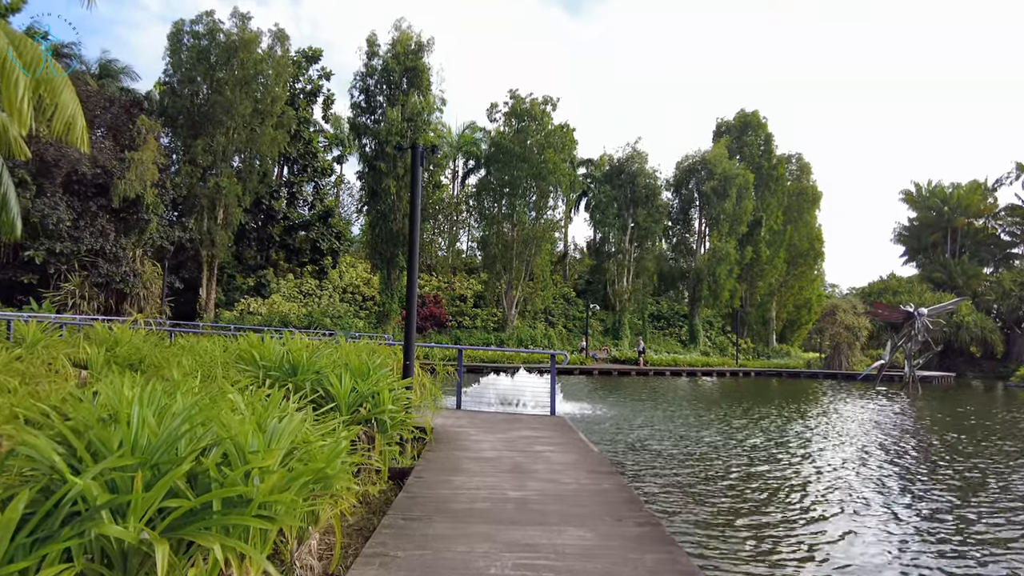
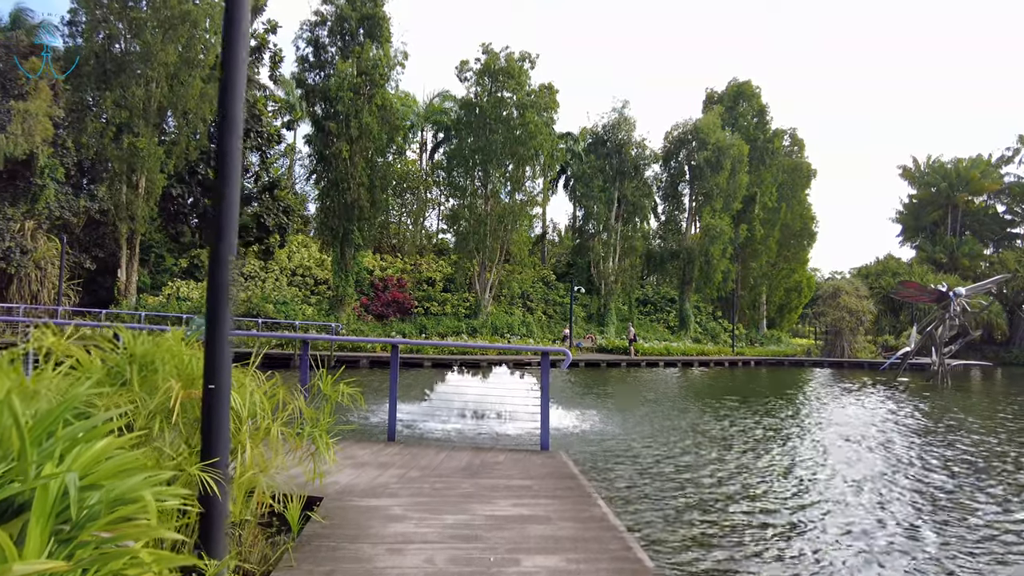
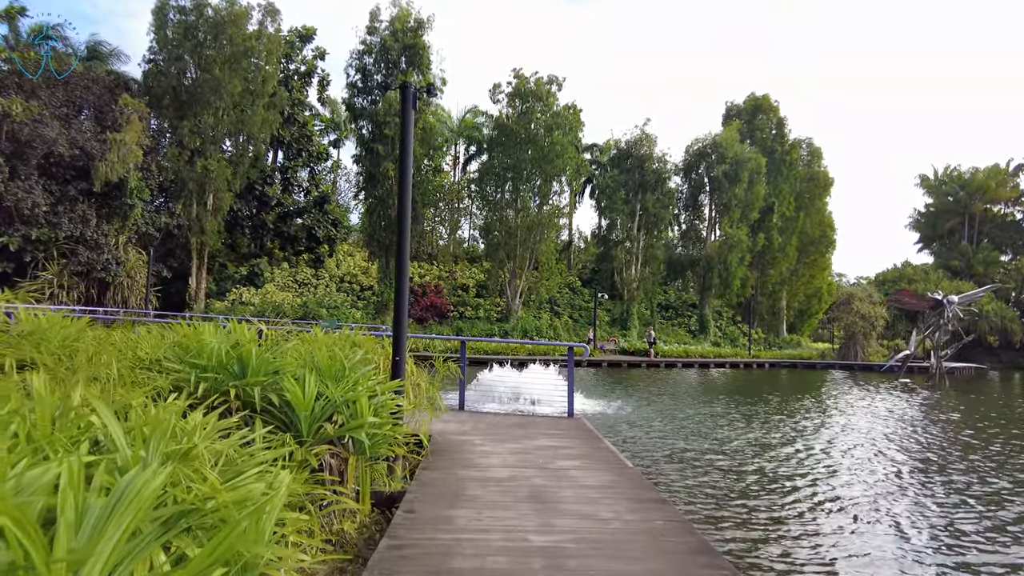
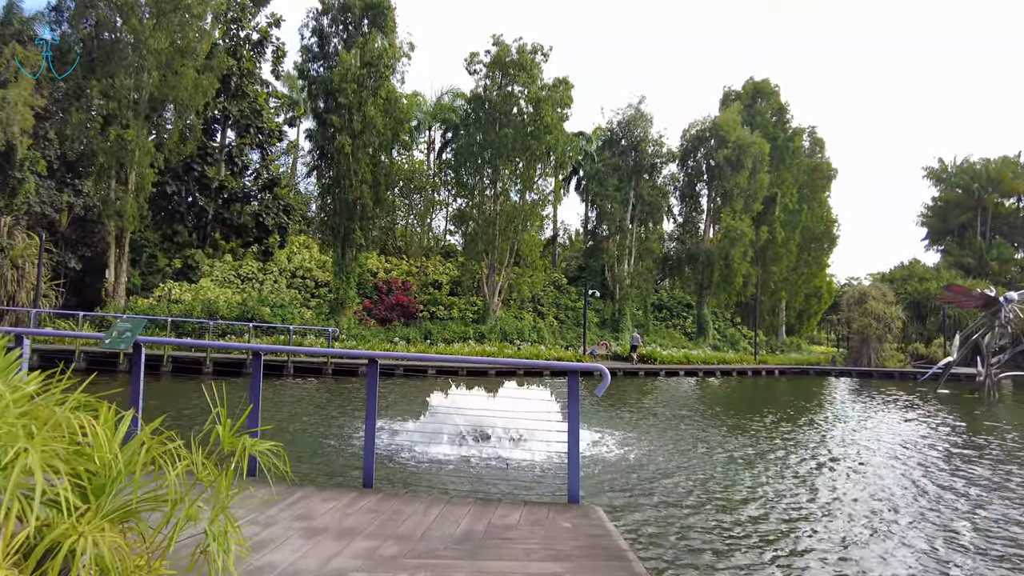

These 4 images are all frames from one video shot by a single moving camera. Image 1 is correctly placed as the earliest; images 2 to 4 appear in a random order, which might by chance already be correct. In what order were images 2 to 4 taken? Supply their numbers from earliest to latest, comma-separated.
3, 2, 4
